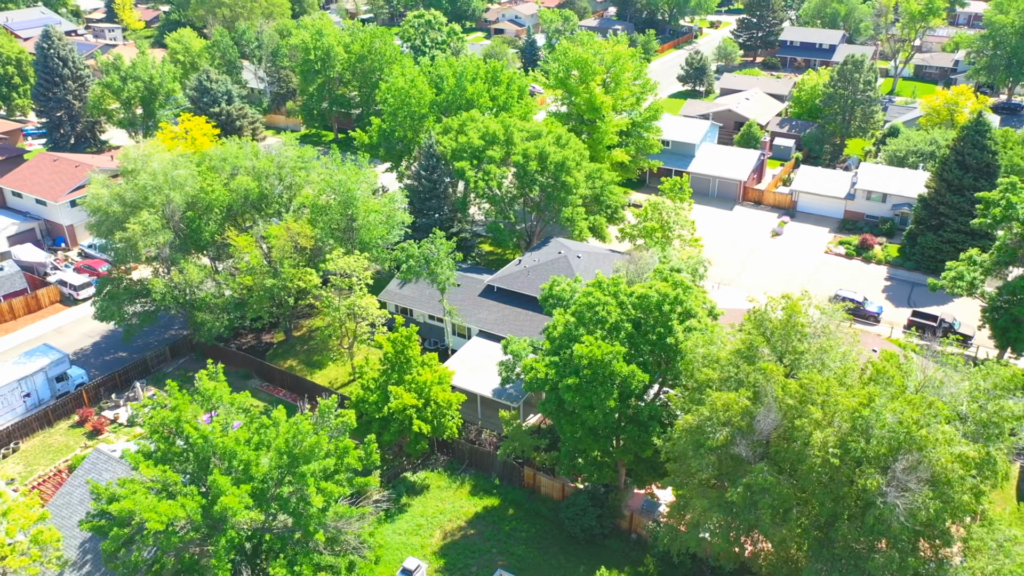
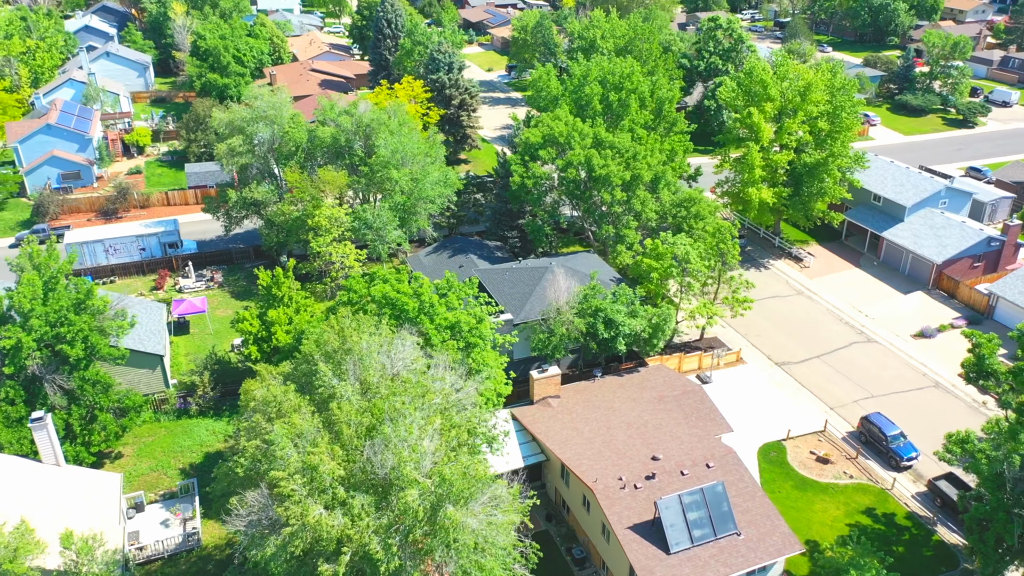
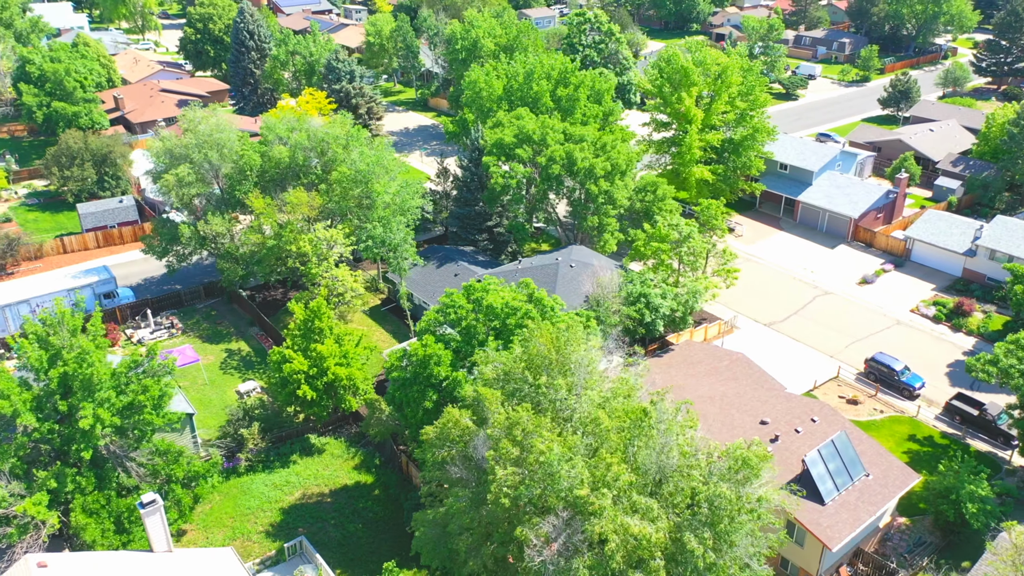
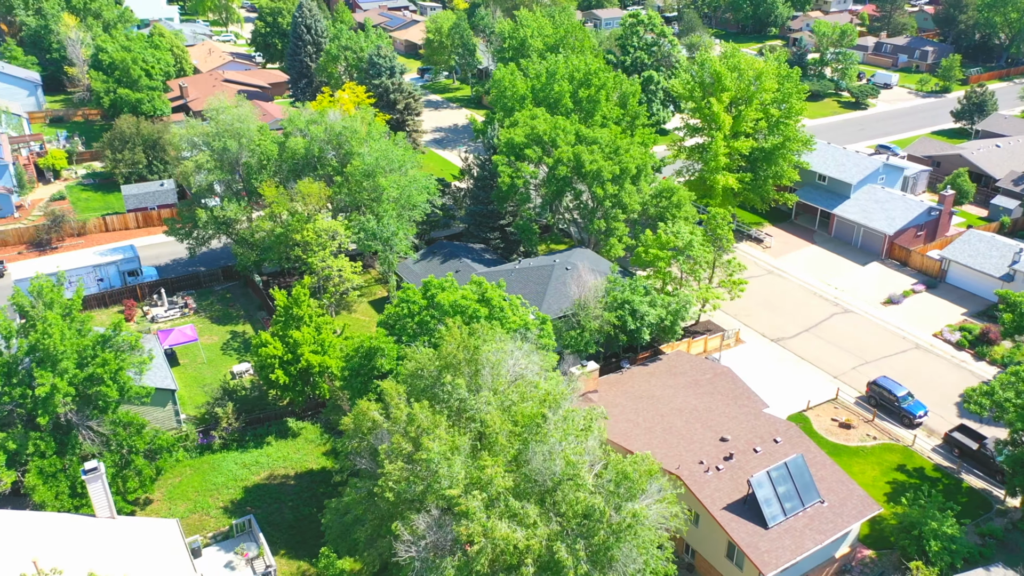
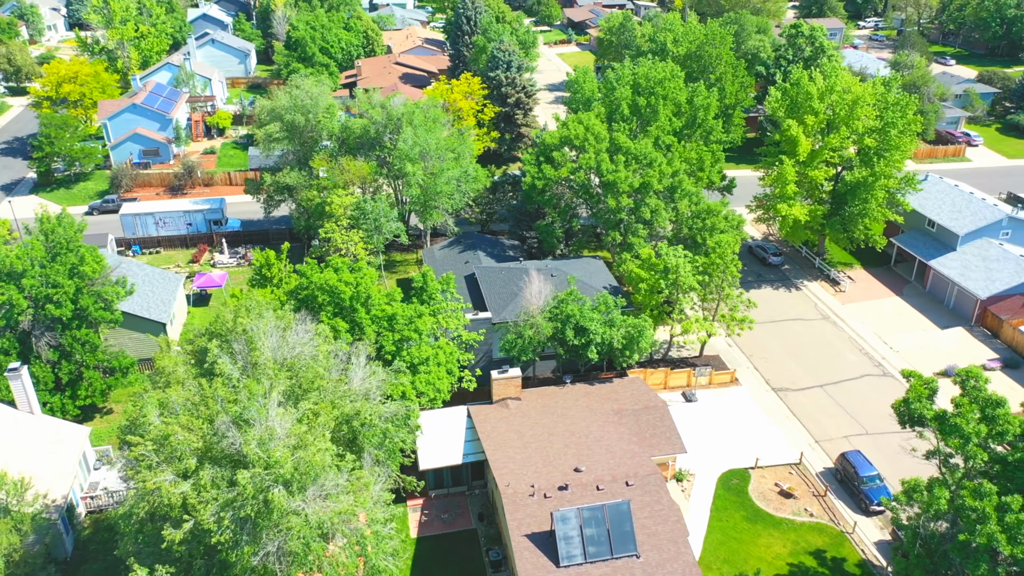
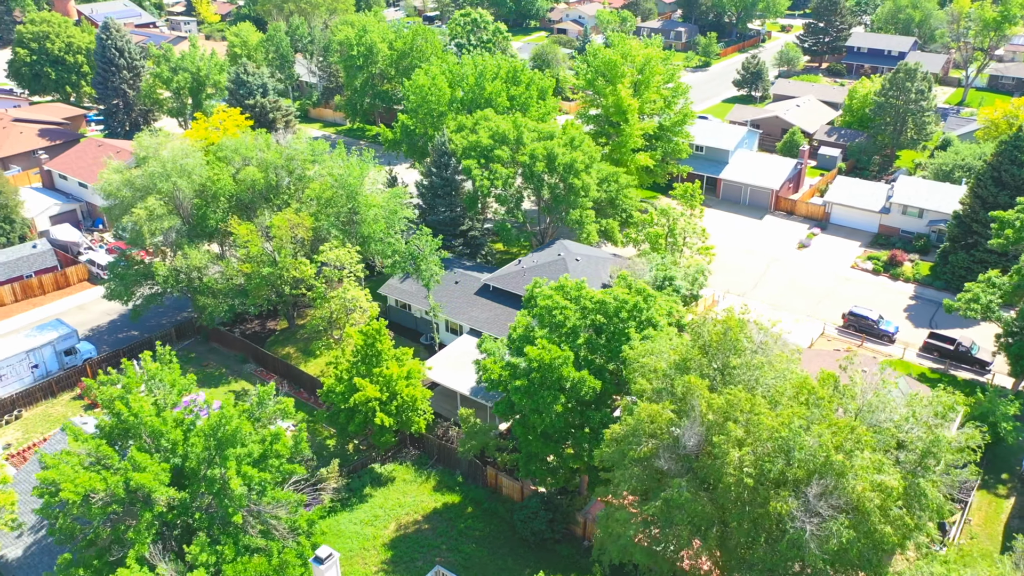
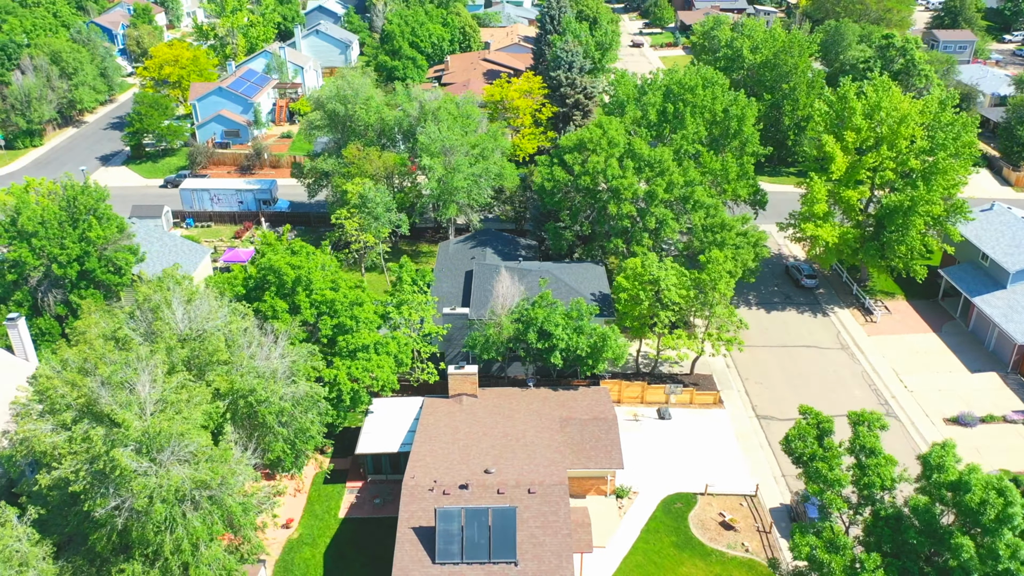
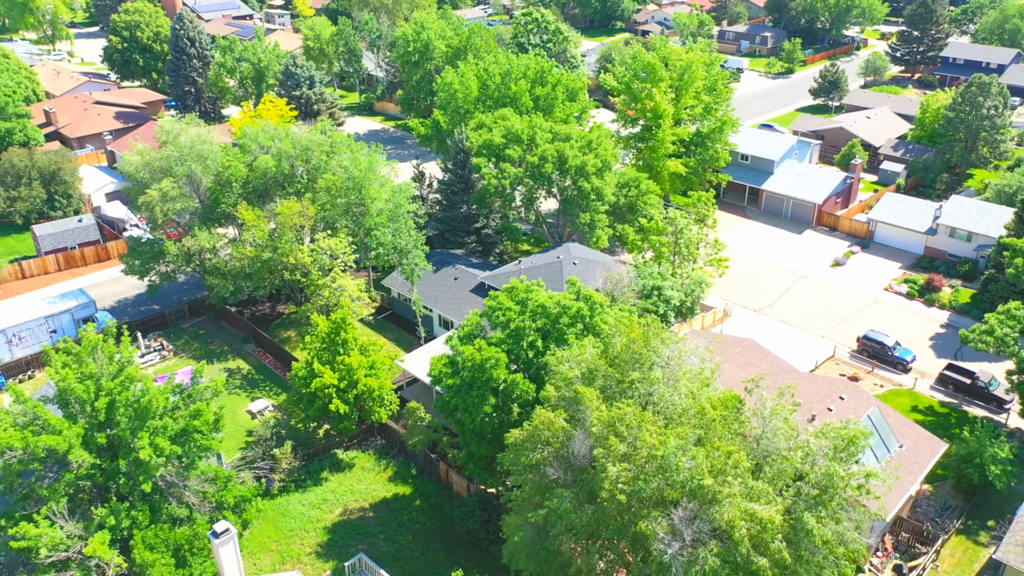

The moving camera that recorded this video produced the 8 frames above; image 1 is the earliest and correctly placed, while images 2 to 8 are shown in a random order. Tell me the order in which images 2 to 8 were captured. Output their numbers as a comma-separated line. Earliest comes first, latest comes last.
6, 8, 3, 4, 2, 5, 7
